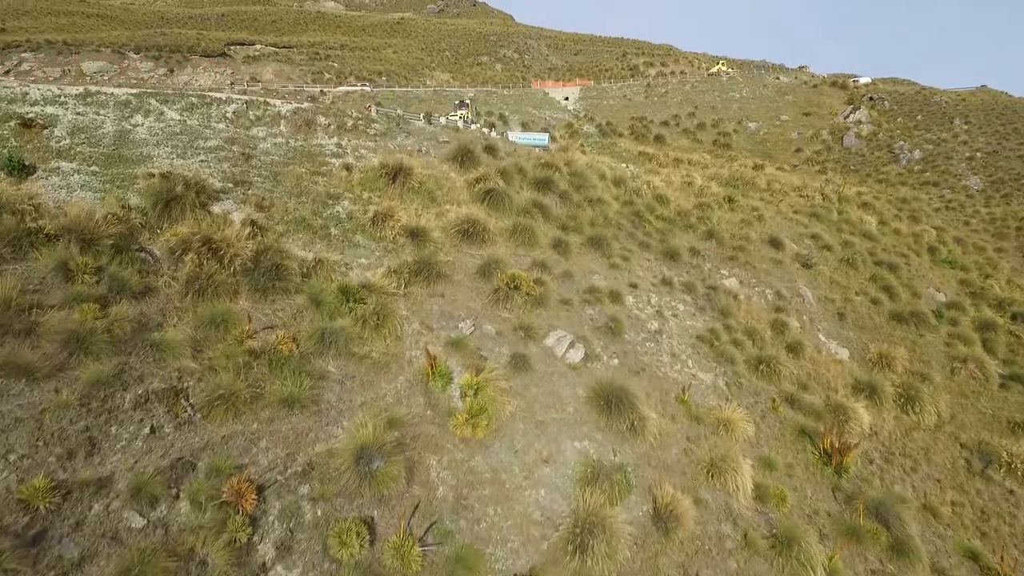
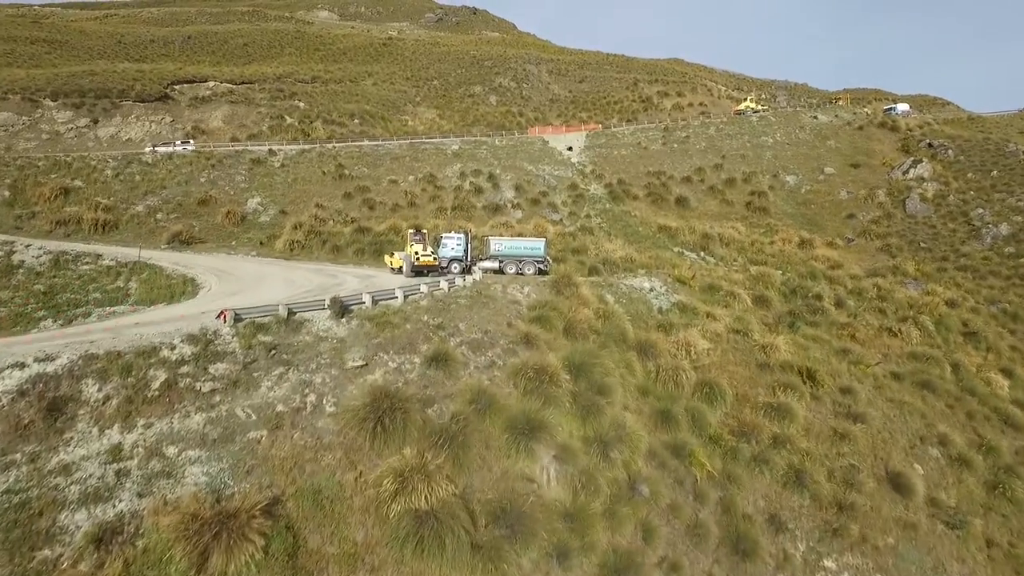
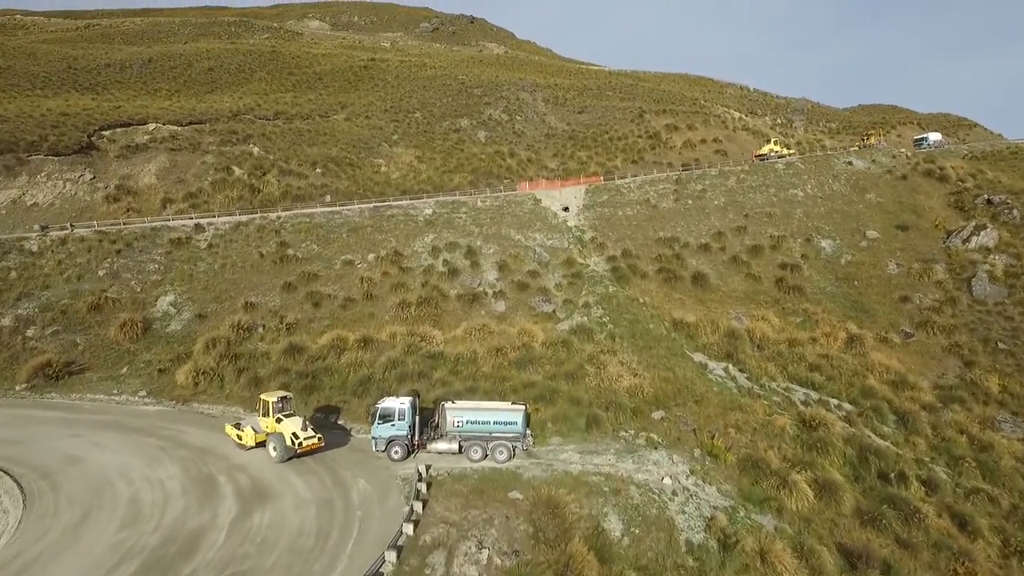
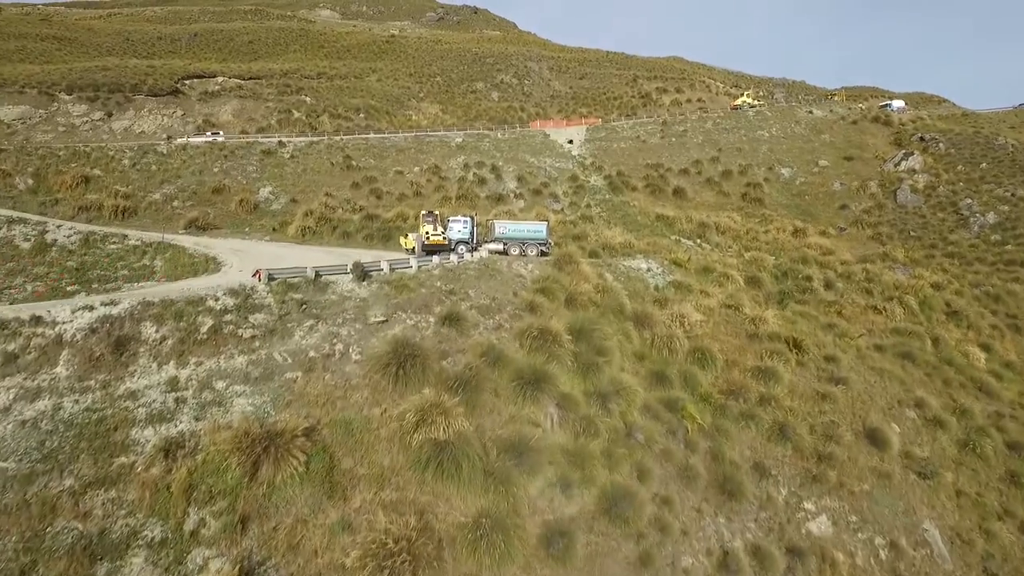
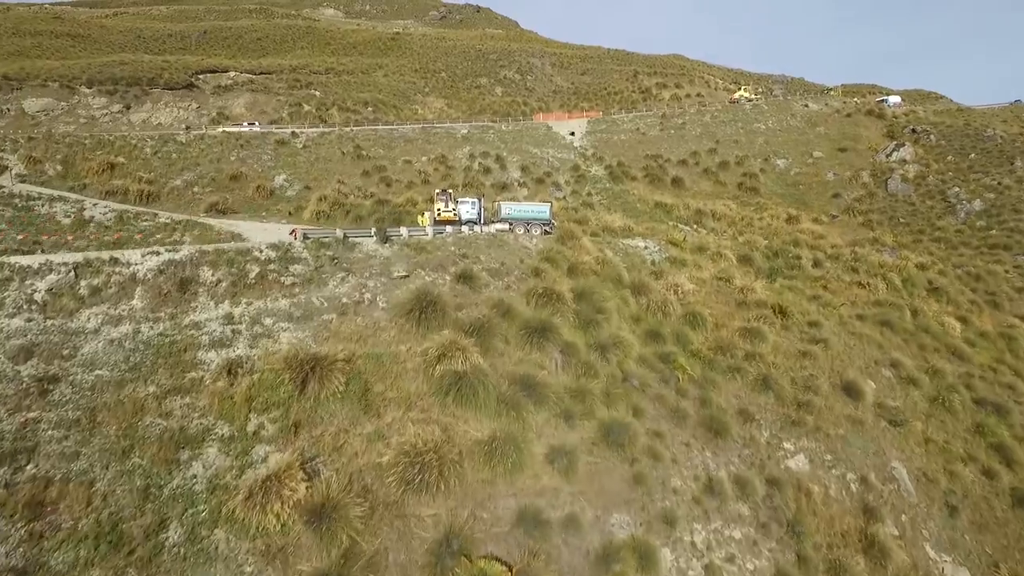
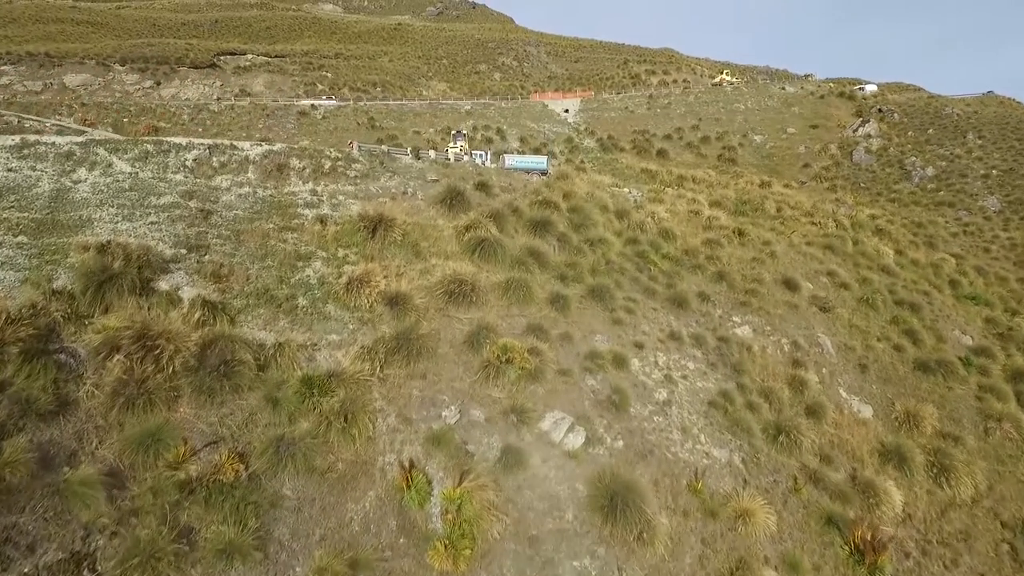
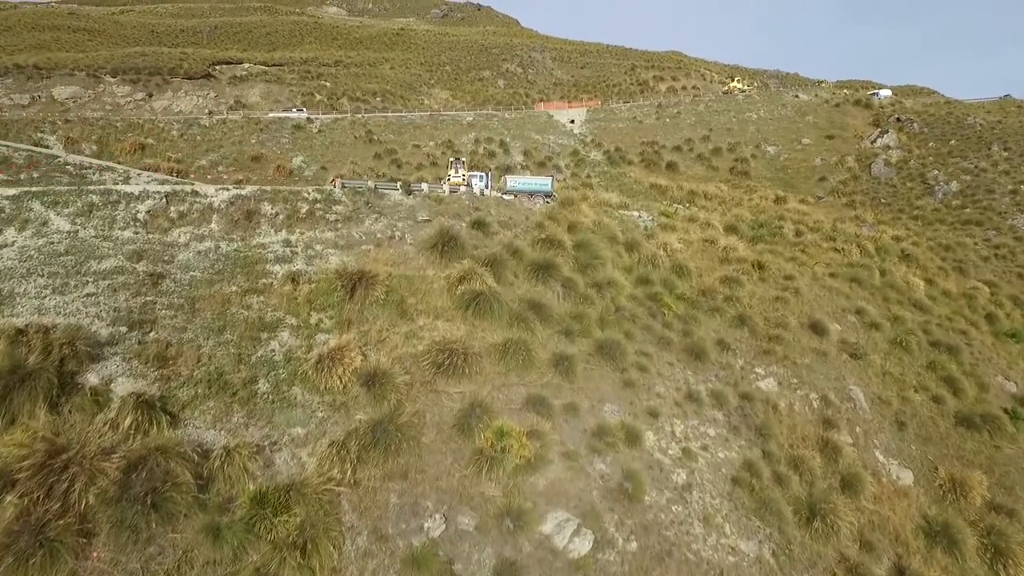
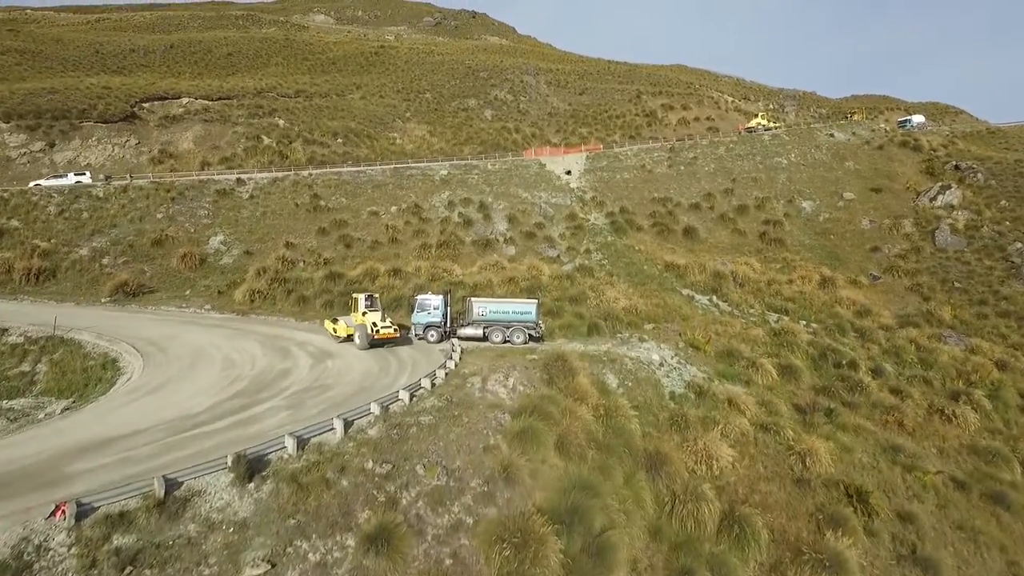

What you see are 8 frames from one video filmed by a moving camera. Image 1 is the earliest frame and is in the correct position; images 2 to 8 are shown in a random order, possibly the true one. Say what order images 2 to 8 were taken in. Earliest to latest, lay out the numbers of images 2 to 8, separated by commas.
6, 7, 5, 4, 2, 8, 3
